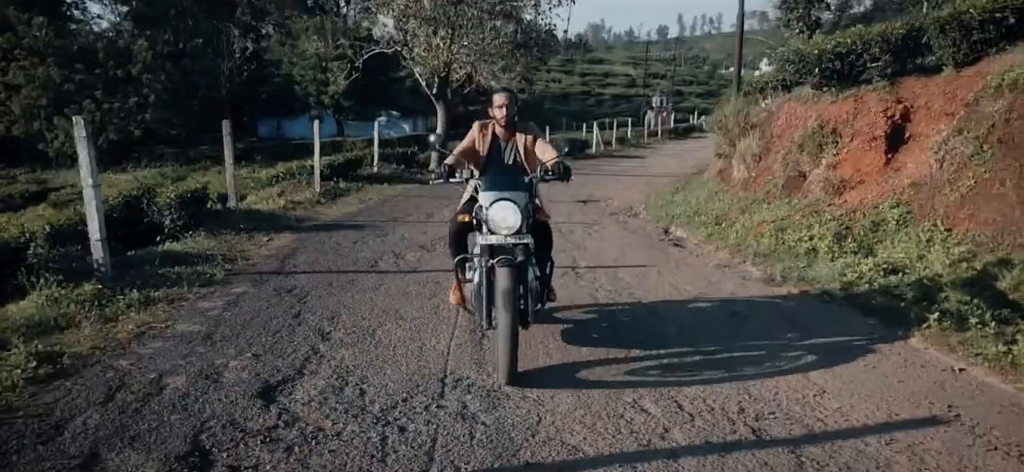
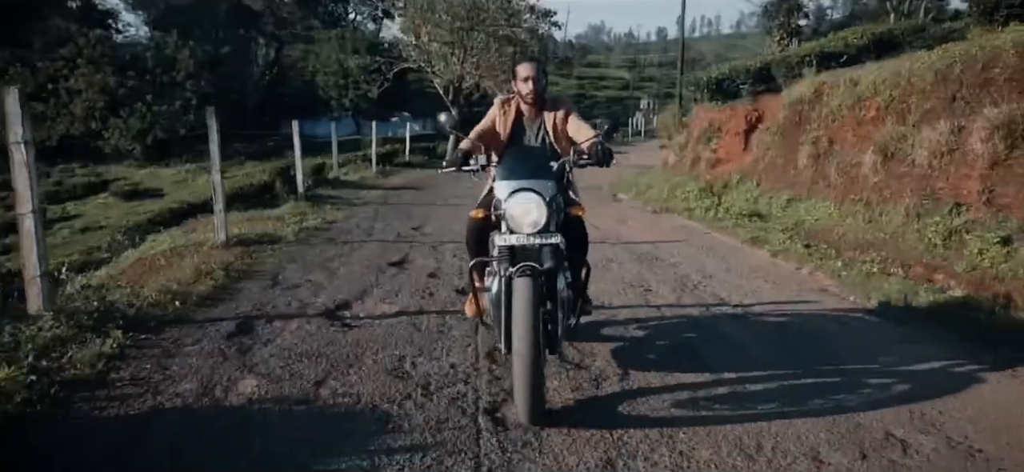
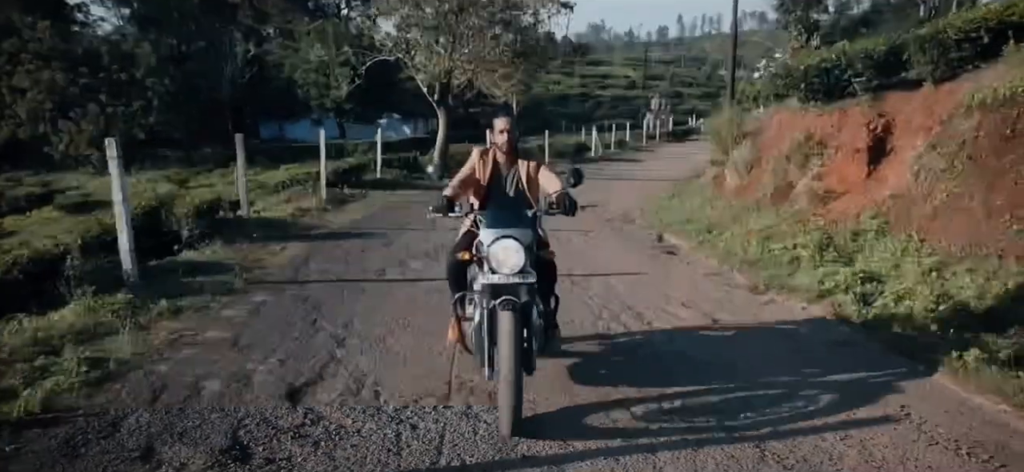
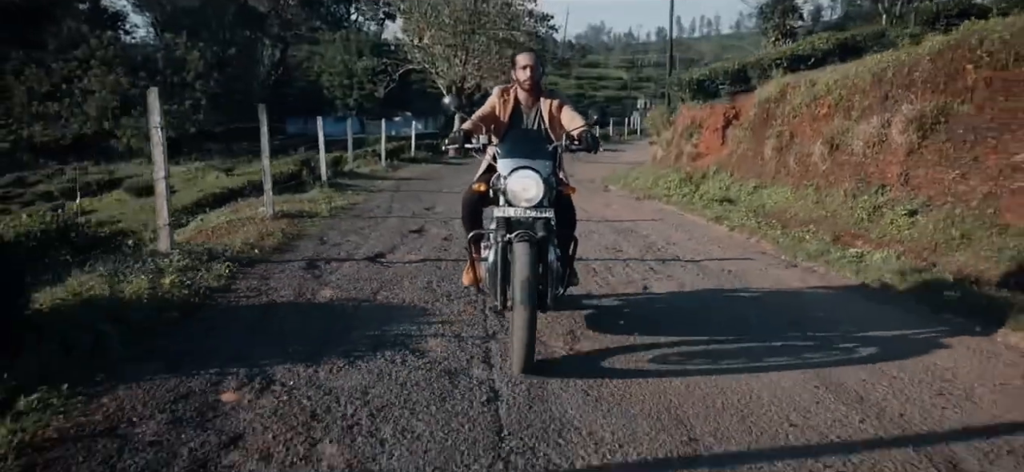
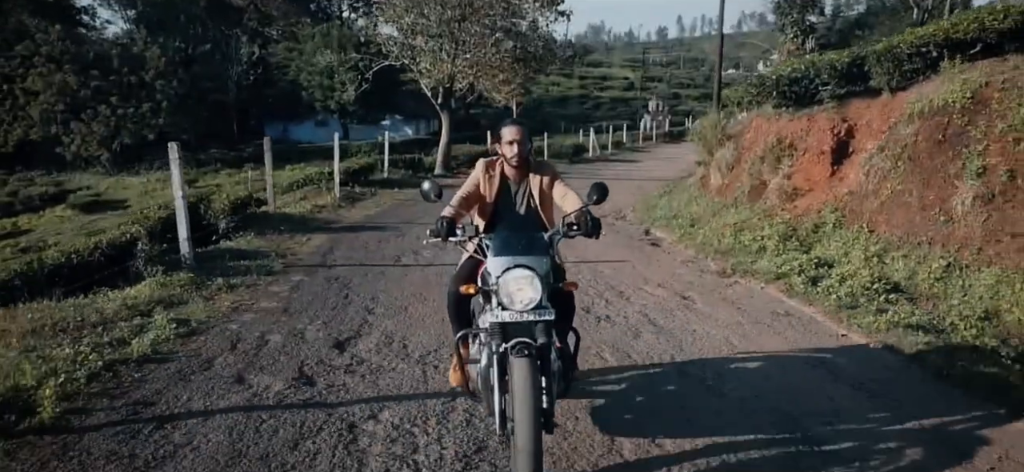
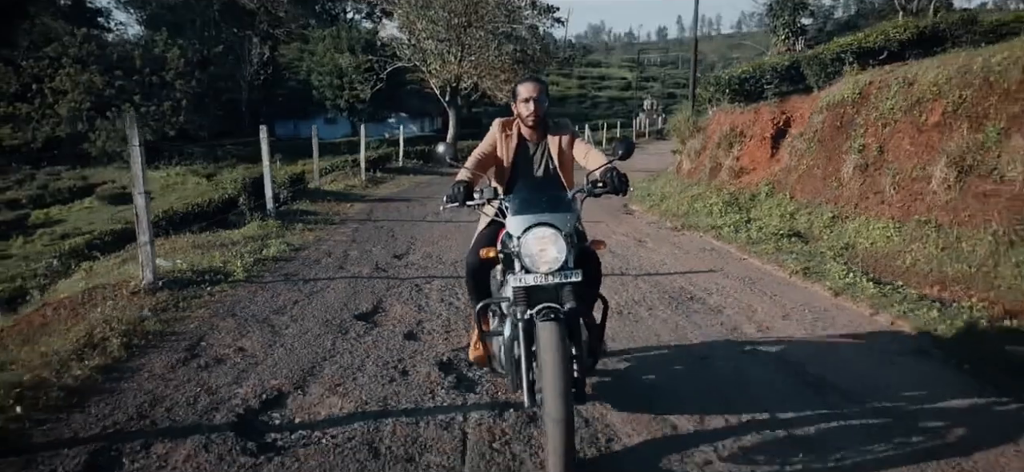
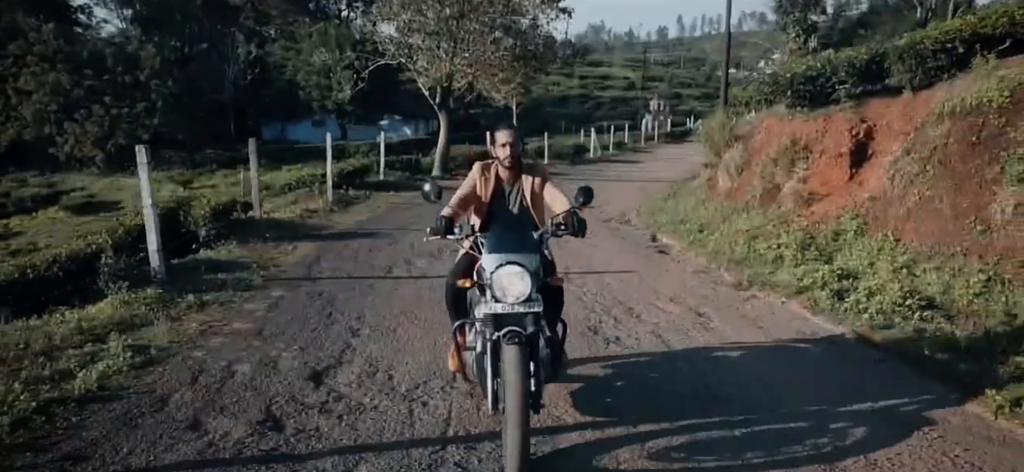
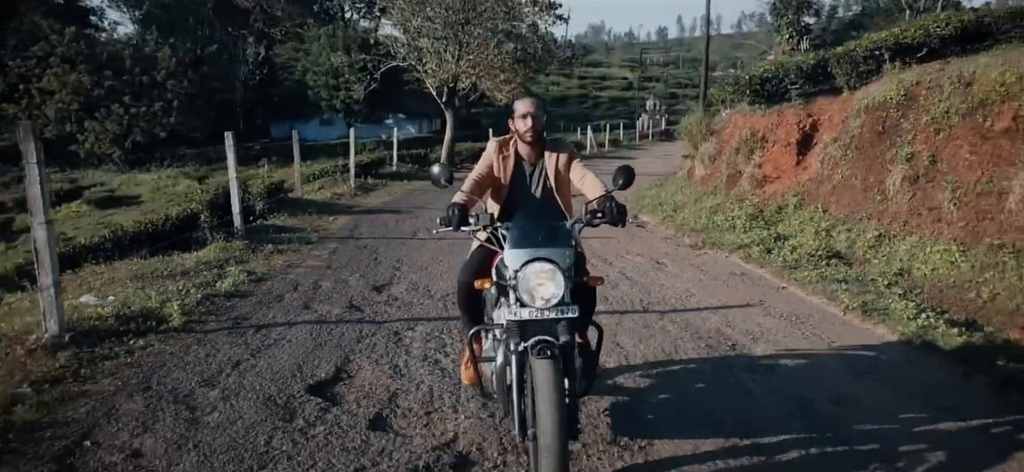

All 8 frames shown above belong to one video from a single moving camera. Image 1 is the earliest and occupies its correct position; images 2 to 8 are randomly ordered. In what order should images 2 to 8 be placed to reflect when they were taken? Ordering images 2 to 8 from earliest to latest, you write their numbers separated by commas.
3, 7, 5, 8, 6, 2, 4
